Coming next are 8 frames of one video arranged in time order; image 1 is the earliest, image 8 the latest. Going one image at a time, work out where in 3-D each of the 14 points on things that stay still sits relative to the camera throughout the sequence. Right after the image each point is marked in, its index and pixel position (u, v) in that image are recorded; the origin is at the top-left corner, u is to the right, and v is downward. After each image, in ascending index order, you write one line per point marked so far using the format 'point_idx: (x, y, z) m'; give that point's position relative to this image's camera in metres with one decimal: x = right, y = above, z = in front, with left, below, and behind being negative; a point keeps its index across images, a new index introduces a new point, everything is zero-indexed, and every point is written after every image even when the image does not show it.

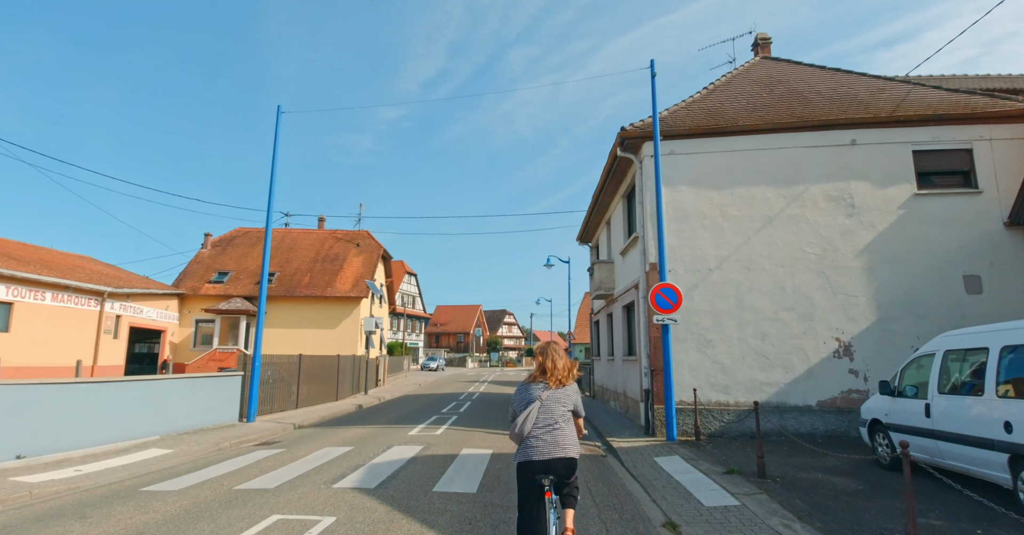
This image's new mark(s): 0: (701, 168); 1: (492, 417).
0: (+3.9, +2.1, +11.1) m
1: (-0.5, -3.7, +13.1) m
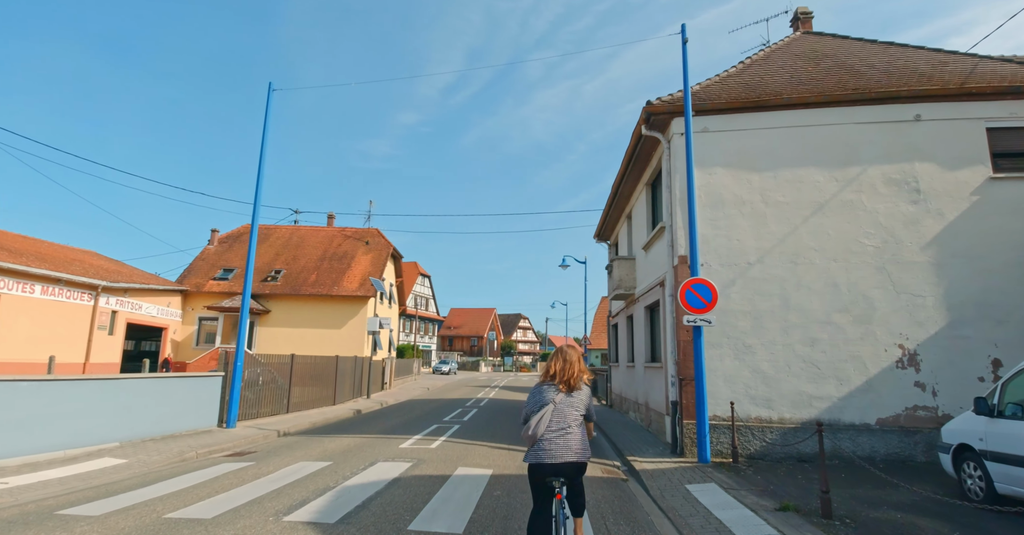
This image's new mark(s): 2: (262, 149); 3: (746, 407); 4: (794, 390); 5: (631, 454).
0: (+4.1, +2.2, +9.6) m
1: (-0.4, -3.5, +11.8) m
2: (-5.9, +2.8, +12.5) m
3: (+3.8, -2.3, +8.7) m
4: (+4.6, -2.0, +8.8) m
5: (+2.0, -3.2, +9.1) m
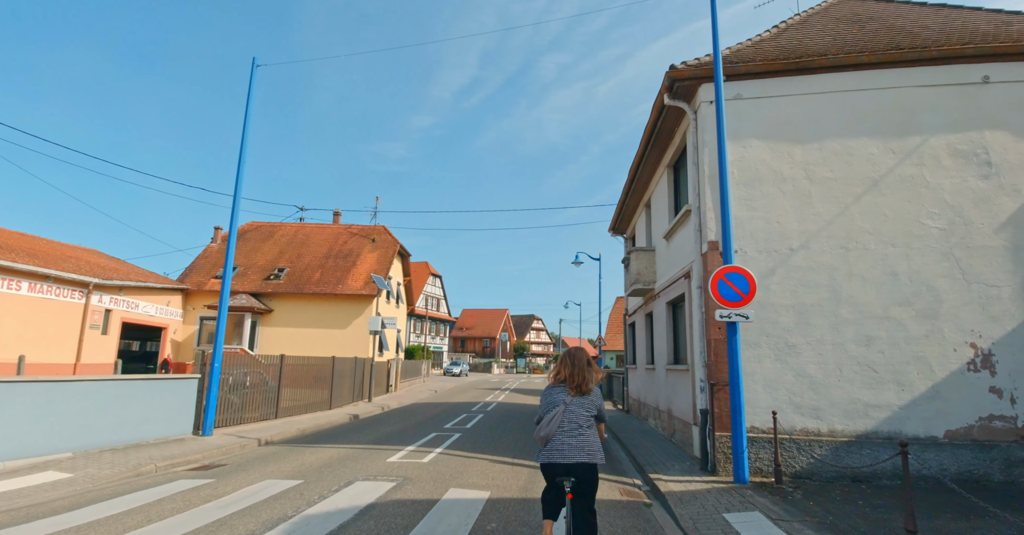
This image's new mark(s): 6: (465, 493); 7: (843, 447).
0: (+4.1, +2.4, +8.3) m
1: (-0.2, -3.4, +10.6) m
2: (-5.8, +3.0, +11.5) m
3: (+3.9, -2.1, +7.4) m
4: (+4.6, -1.8, +7.5) m
5: (+2.1, -3.0, +7.9) m
6: (-0.5, -2.6, +6.2) m
7: (+4.5, -2.4, +7.3) m
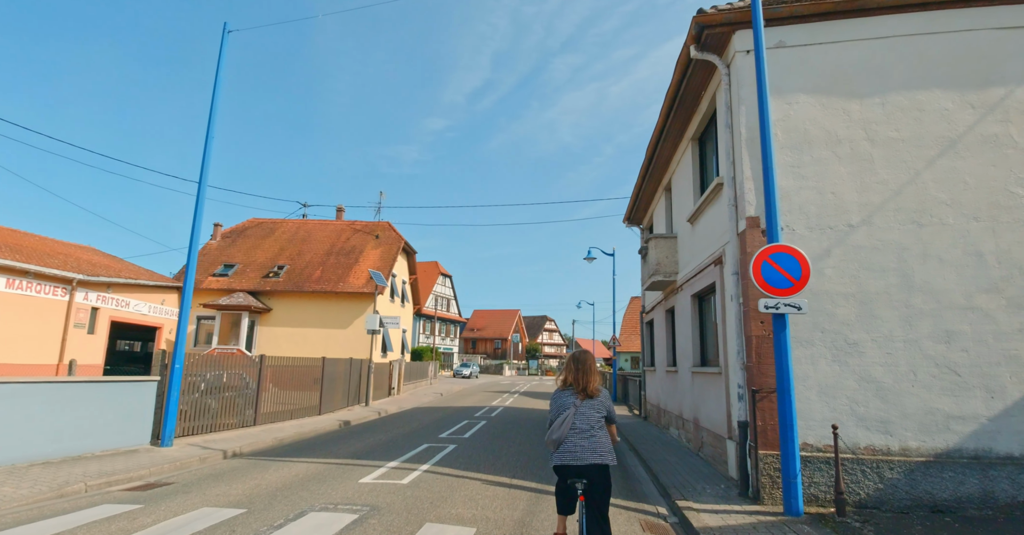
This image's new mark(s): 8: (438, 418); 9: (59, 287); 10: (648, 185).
0: (+4.1, +2.6, +6.9) m
1: (-0.2, -3.1, +9.2) m
2: (-5.7, +3.2, +10.3) m
3: (+3.8, -1.9, +6.0) m
4: (+4.6, -1.6, +6.0) m
5: (+2.1, -2.8, +6.5) m
6: (-0.6, -2.4, +4.8) m
7: (+4.5, -2.2, +5.9) m
8: (-2.1, -4.2, +15.0) m
9: (-15.1, -0.7, +17.9) m
10: (+3.3, +2.0, +13.1) m
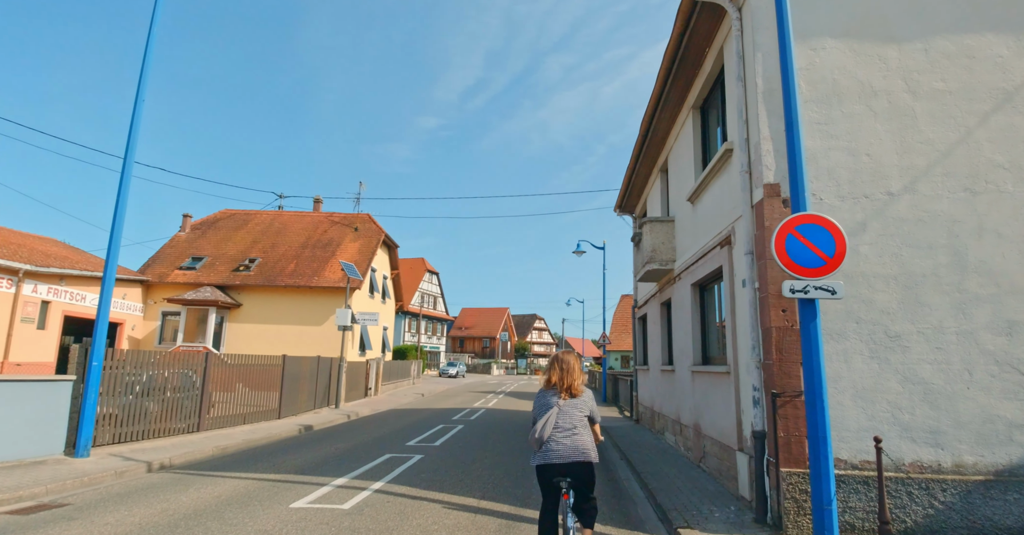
0: (+3.8, +2.8, +5.8) m
1: (-0.6, -2.9, +8.1) m
2: (-6.1, +3.4, +9.0) m
3: (+3.5, -1.6, +4.9) m
4: (+4.3, -1.3, +4.9) m
5: (+1.7, -2.5, +5.3) m
6: (-0.9, -2.1, +3.6) m
7: (+4.1, -2.0, +4.7) m
8: (-2.6, -3.9, +13.7) m
9: (-15.6, -0.4, +16.4) m
10: (+2.9, +2.3, +12.0) m
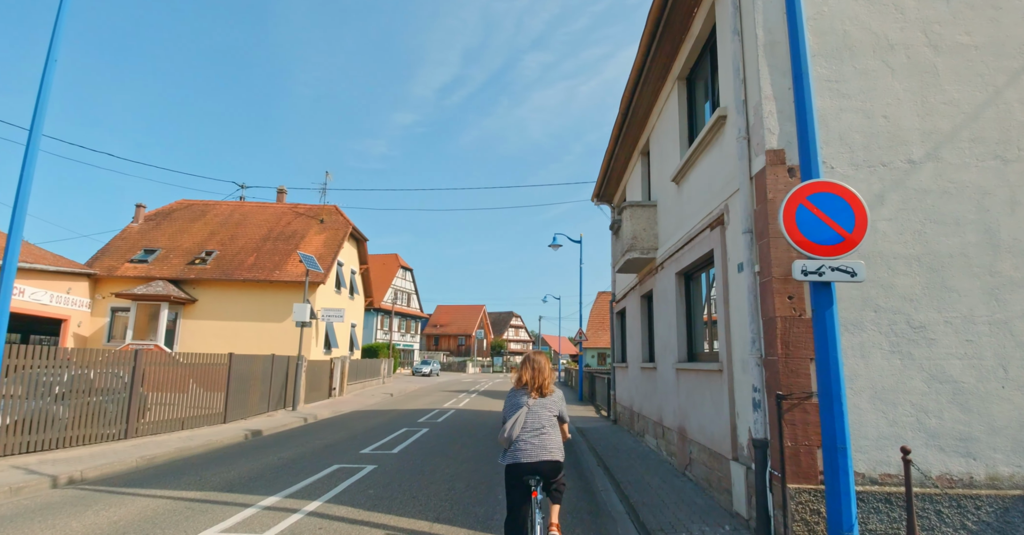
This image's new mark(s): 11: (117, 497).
0: (+3.4, +3.0, +5.0) m
1: (-1.0, -2.7, +7.1) m
2: (-6.6, +3.6, +7.8) m
3: (+3.2, -1.5, +4.1) m
4: (+3.9, -1.2, +4.2) m
5: (+1.4, -2.3, +4.5) m
6: (-1.2, -2.0, +2.7) m
7: (+3.8, -1.8, +4.0) m
8: (-3.3, -3.7, +12.7) m
9: (-16.4, -0.1, +14.8) m
10: (+2.3, +2.5, +11.2) m
11: (-4.4, -2.6, +6.0) m
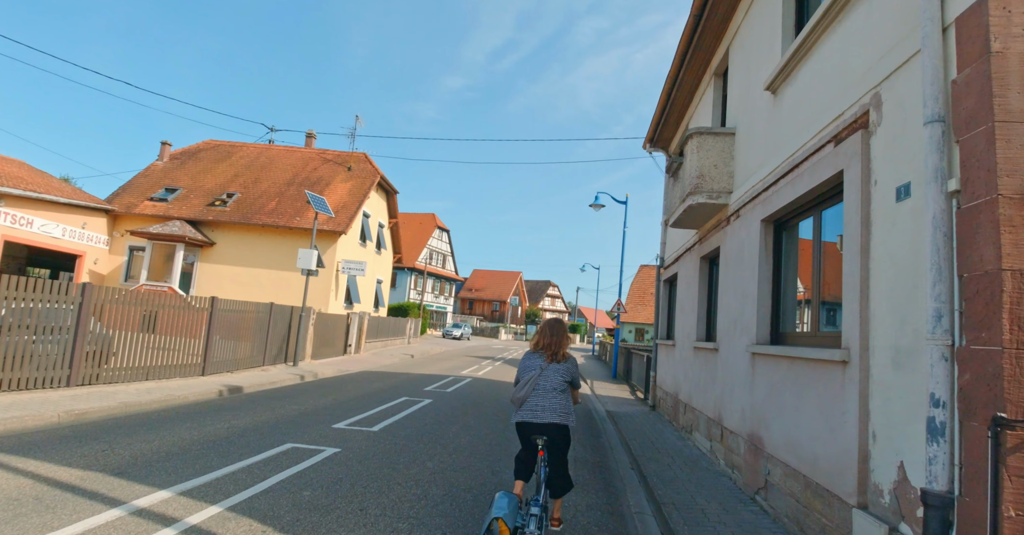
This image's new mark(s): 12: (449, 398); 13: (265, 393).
0: (+3.6, +3.3, +2.6) m
1: (-1.0, -2.0, +5.4) m
2: (-6.1, +4.8, +6.1) m
3: (+3.0, -1.1, +2.0) m
4: (+3.8, -0.9, +2.0) m
5: (+1.2, -1.9, +2.6) m
6: (-1.5, -1.4, +1.0) m
7: (+3.6, -1.5, +1.9) m
8: (-2.8, -2.5, +11.2) m
9: (-15.6, +2.0, +14.1) m
10: (+2.9, +3.2, +8.9) m
11: (-4.5, -1.7, +4.5) m
12: (-1.2, -2.5, +10.2) m
13: (-4.5, -2.3, +9.8) m
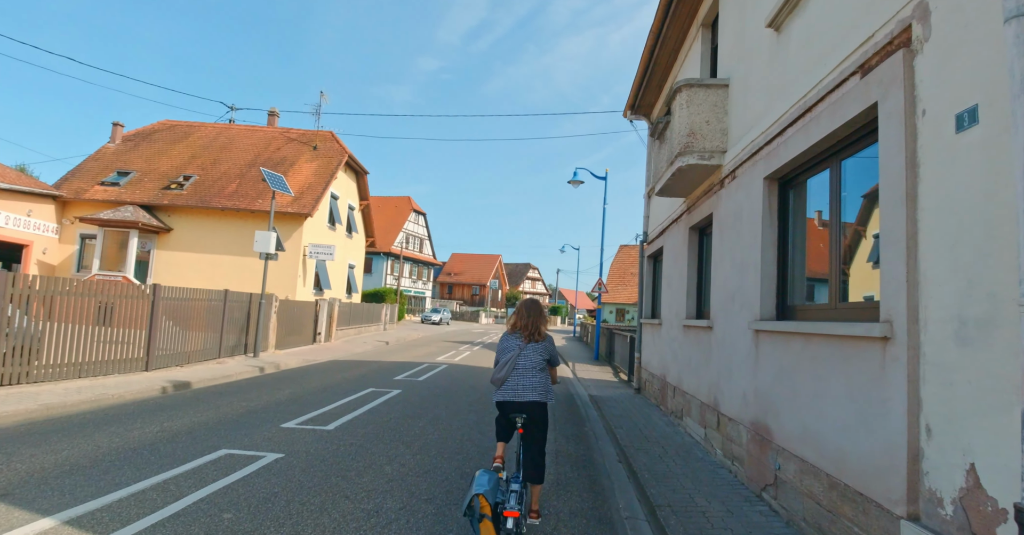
0: (+3.3, +3.6, +1.9) m
1: (-1.3, -1.7, +4.7) m
2: (-6.6, +4.9, +5.0) m
3: (+2.9, -0.9, +1.4) m
4: (+3.7, -0.7, +1.4) m
5: (+1.1, -1.7, +1.9) m
6: (-1.6, -1.4, +0.2) m
7: (+3.5, -1.3, +1.3) m
8: (-3.3, -2.2, +10.4) m
9: (-16.2, +2.2, +12.6) m
10: (+2.4, +3.6, +8.1) m
11: (-4.7, -1.5, +3.6) m
12: (-1.6, -2.1, +9.4) m
13: (-4.9, -2.0, +8.9) m
